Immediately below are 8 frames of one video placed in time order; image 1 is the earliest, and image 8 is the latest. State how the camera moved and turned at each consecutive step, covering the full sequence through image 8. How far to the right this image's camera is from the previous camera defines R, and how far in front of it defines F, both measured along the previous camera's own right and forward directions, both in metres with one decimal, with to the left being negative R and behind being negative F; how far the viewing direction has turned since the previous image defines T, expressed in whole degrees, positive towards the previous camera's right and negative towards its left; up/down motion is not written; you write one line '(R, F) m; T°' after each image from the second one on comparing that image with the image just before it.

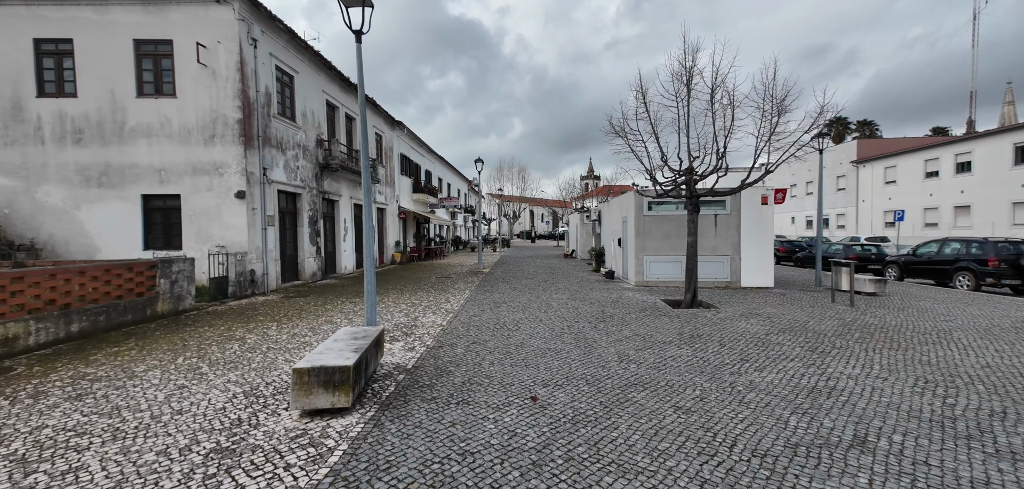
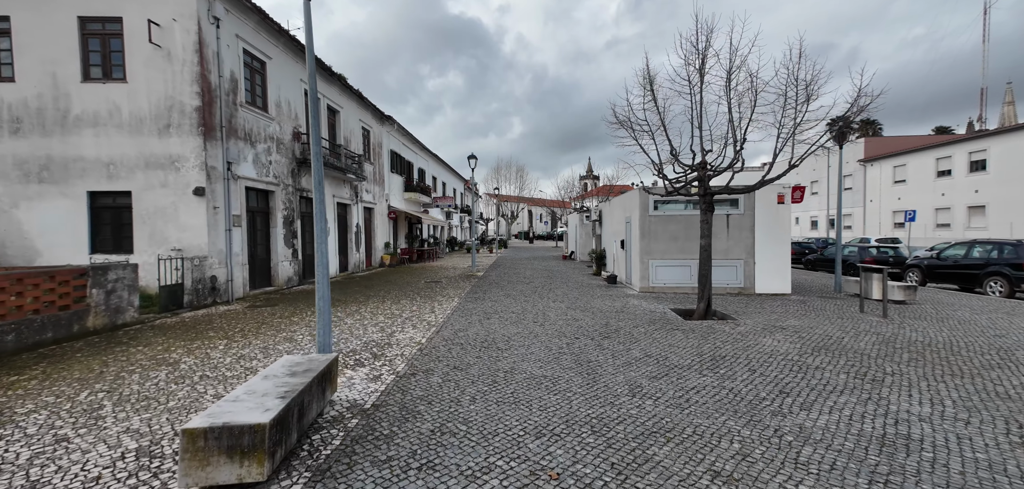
(+0.1, +1.0) m; 0°
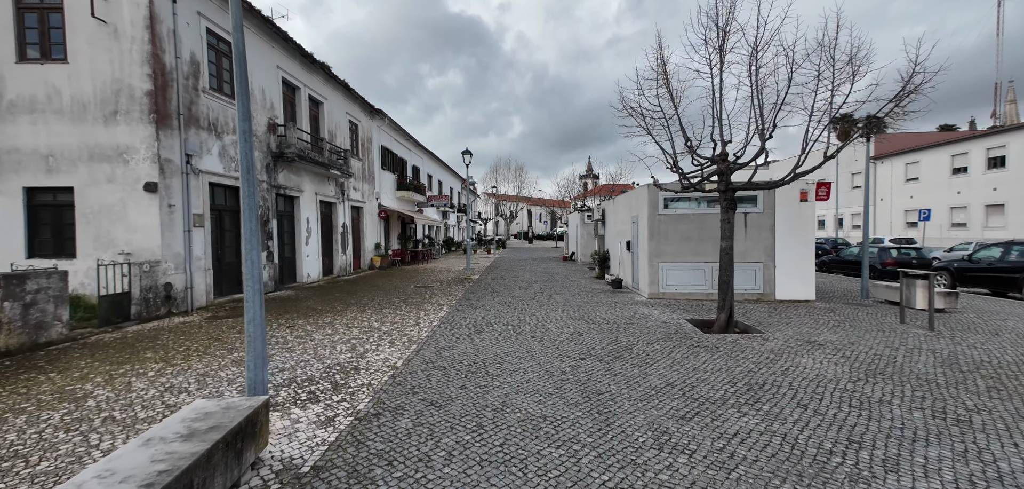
(+0.1, +1.0) m; 0°
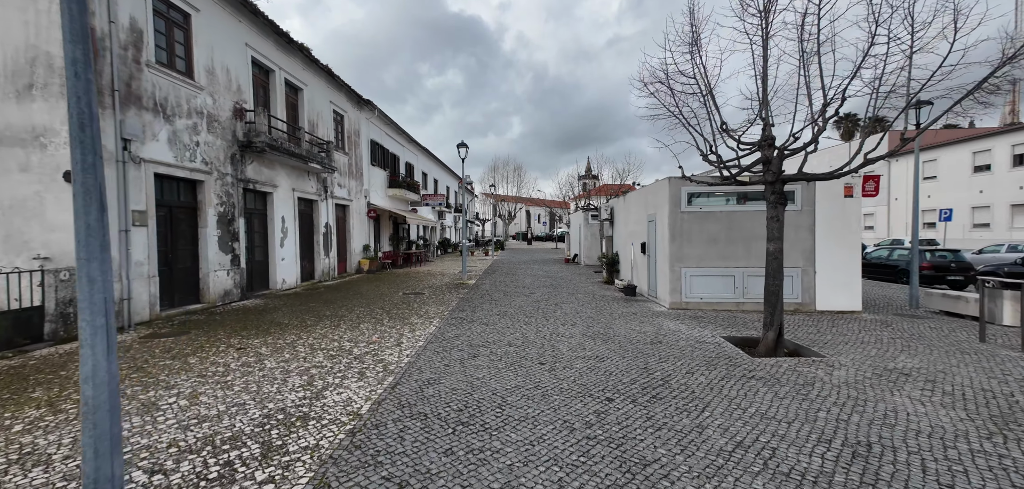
(-0.1, +1.3) m; 0°
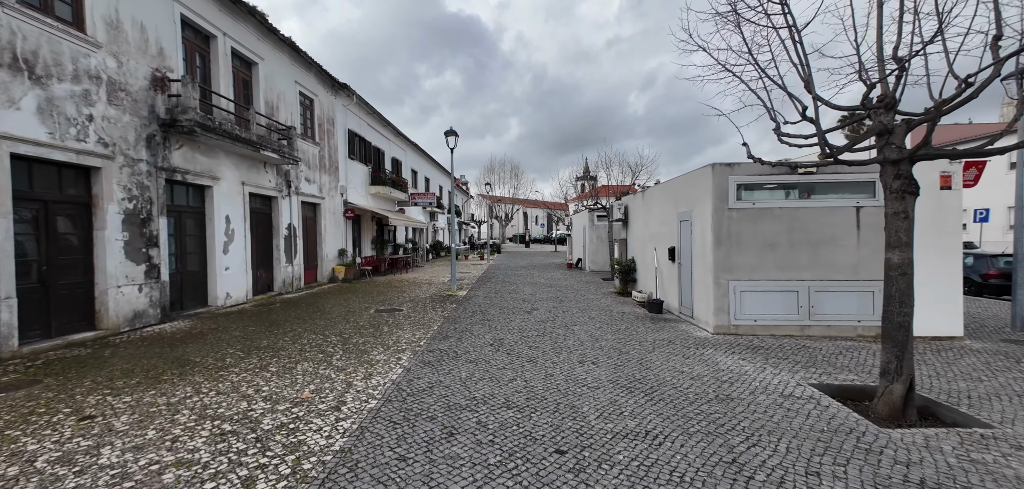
(0.0, +2.0) m; 0°
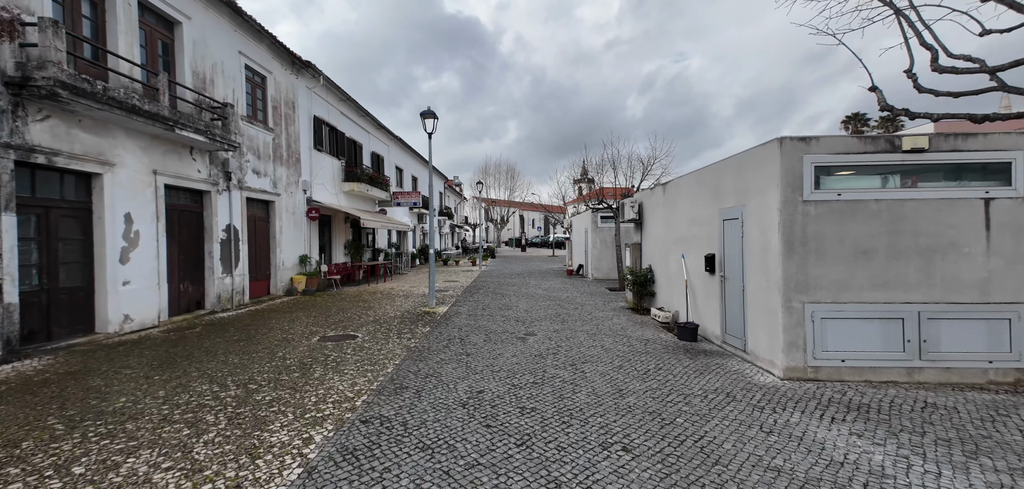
(+0.1, +2.1) m; 0°
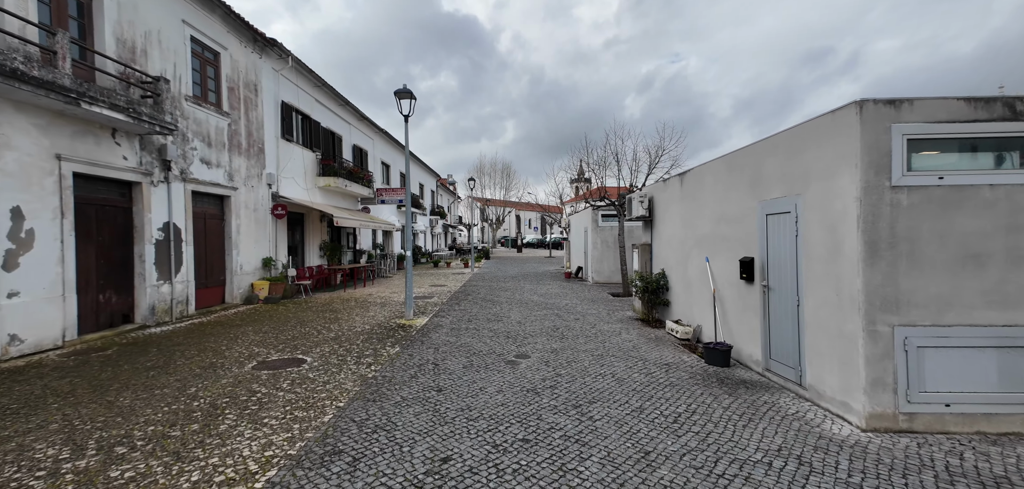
(+0.1, +1.3) m; 0°
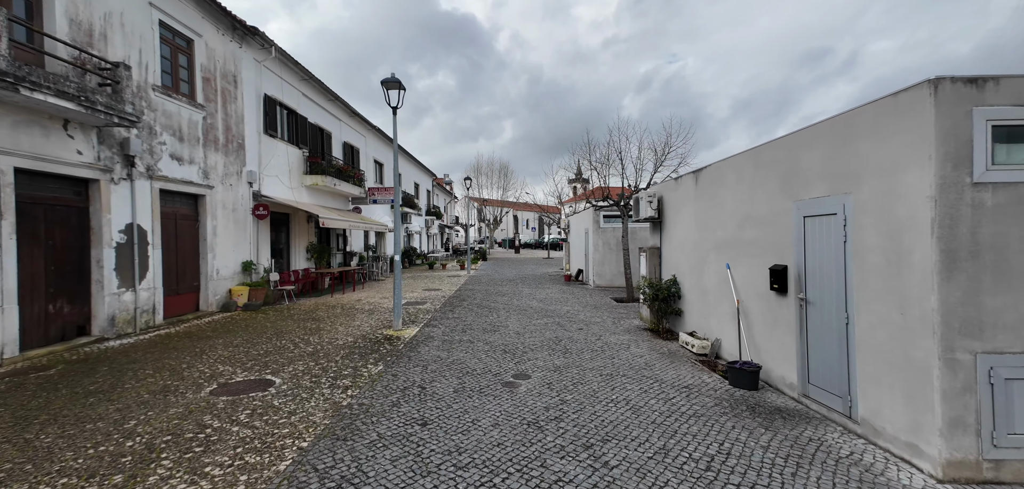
(0.0, +0.7) m; 0°
